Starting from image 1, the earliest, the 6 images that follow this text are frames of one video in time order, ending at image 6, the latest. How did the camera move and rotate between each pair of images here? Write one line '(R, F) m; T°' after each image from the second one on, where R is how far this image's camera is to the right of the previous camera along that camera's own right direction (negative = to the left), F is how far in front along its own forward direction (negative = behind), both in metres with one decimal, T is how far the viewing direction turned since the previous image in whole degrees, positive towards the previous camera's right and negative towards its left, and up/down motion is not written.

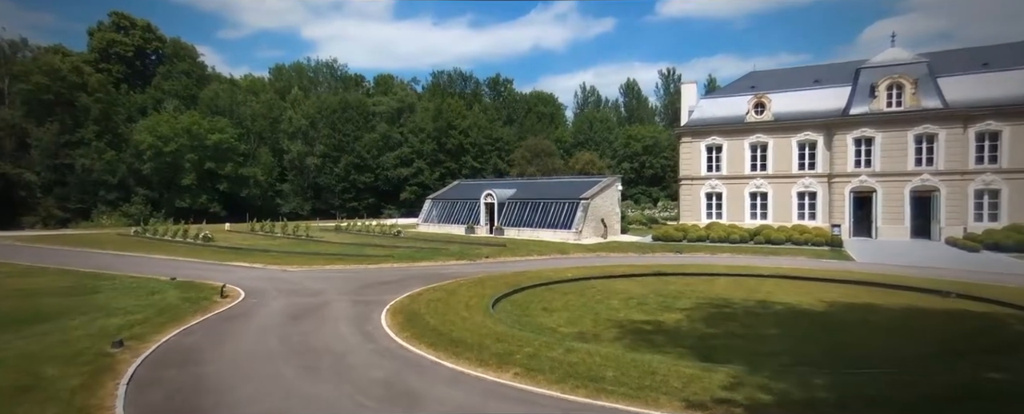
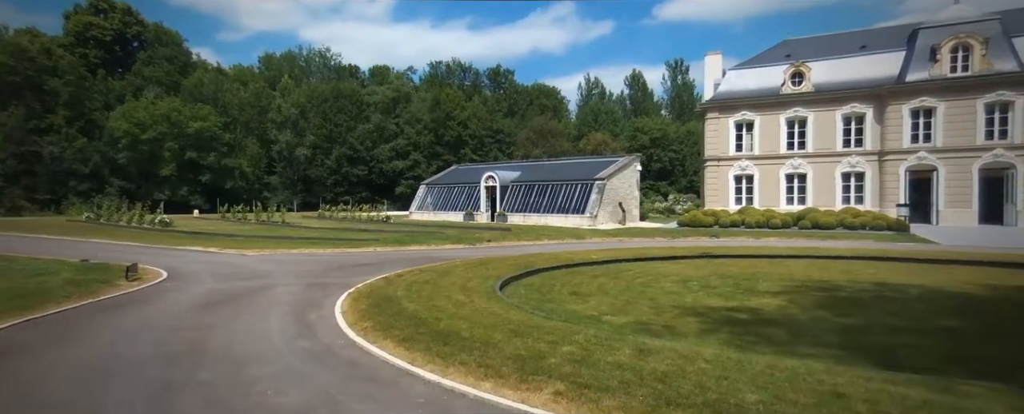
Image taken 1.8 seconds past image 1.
(-0.3, +5.0) m; 0°
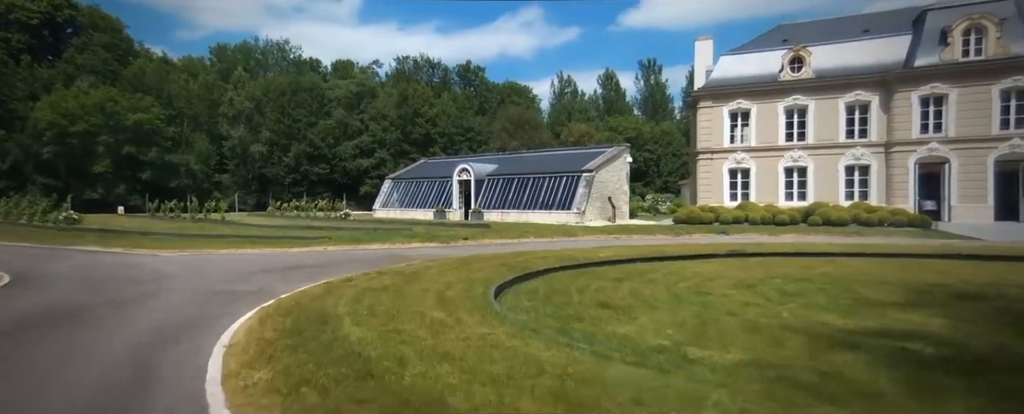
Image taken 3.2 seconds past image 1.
(-0.4, +4.0) m; +3°
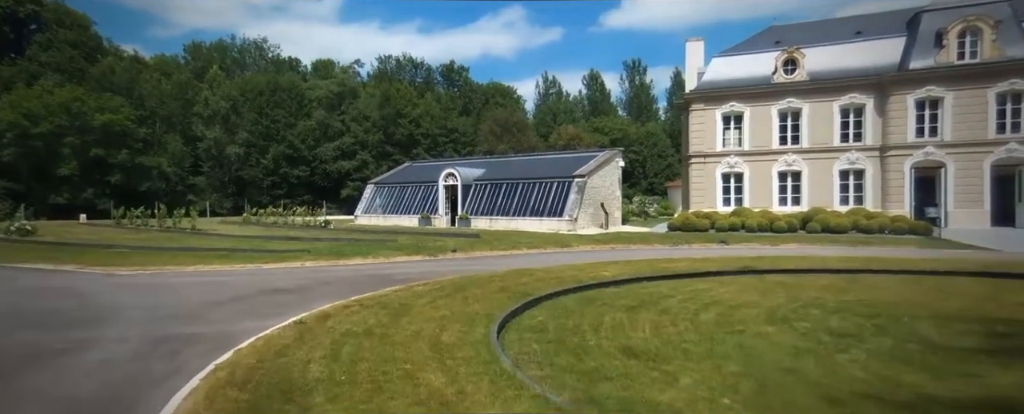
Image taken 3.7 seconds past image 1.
(-0.3, +1.3) m; +2°
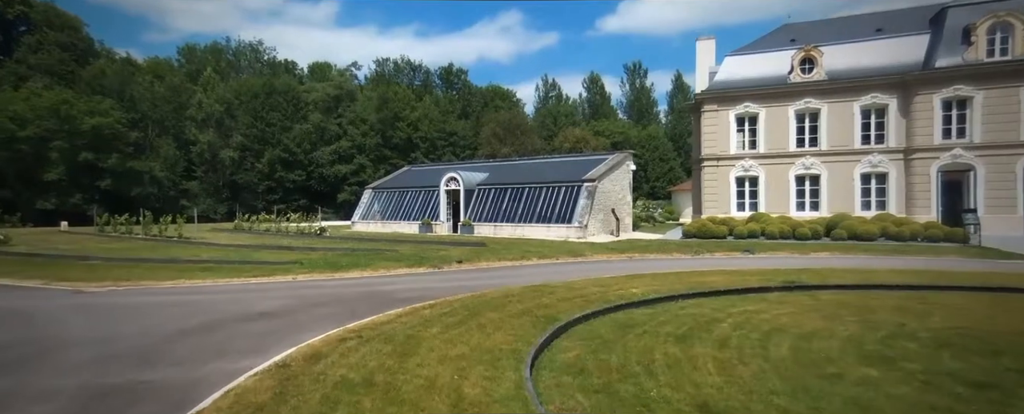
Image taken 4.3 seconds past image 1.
(-0.4, +1.7) m; 0°
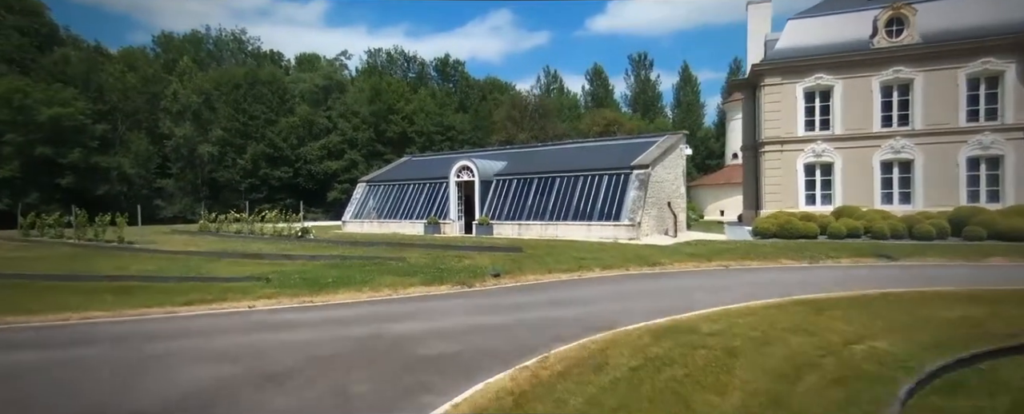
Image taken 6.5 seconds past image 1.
(-1.5, +6.2) m; +1°
